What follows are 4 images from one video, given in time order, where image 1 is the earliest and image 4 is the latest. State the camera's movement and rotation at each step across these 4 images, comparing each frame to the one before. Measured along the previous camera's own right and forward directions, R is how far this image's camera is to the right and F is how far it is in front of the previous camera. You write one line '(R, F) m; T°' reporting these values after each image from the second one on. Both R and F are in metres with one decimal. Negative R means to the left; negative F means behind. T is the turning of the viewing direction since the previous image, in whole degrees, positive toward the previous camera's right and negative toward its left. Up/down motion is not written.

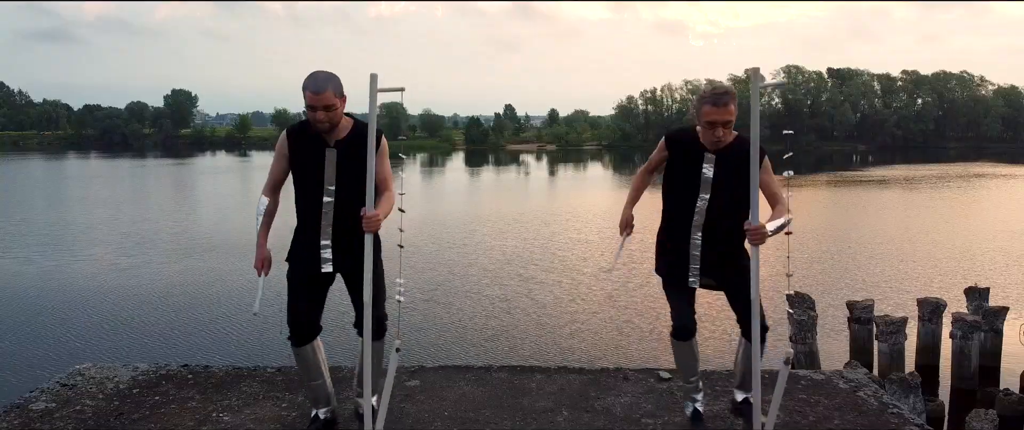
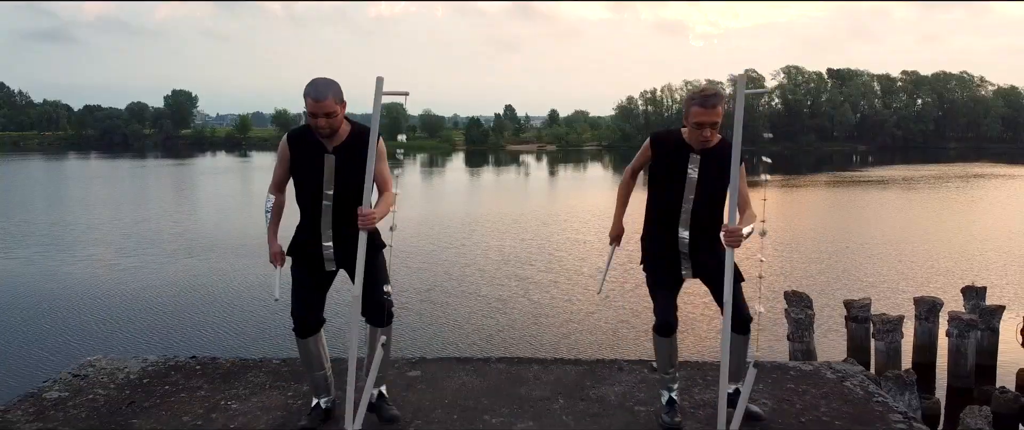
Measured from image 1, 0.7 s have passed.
(0.0, -0.1) m; 0°
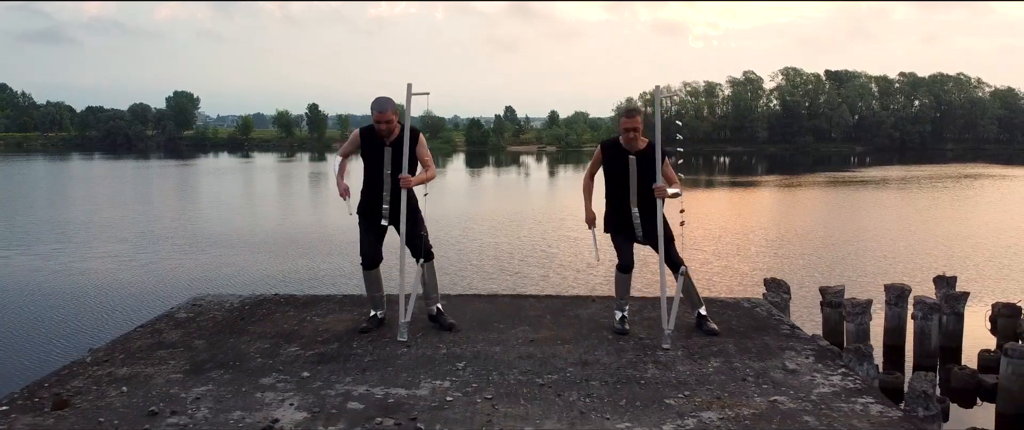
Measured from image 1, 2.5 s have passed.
(0.0, -1.2) m; 0°
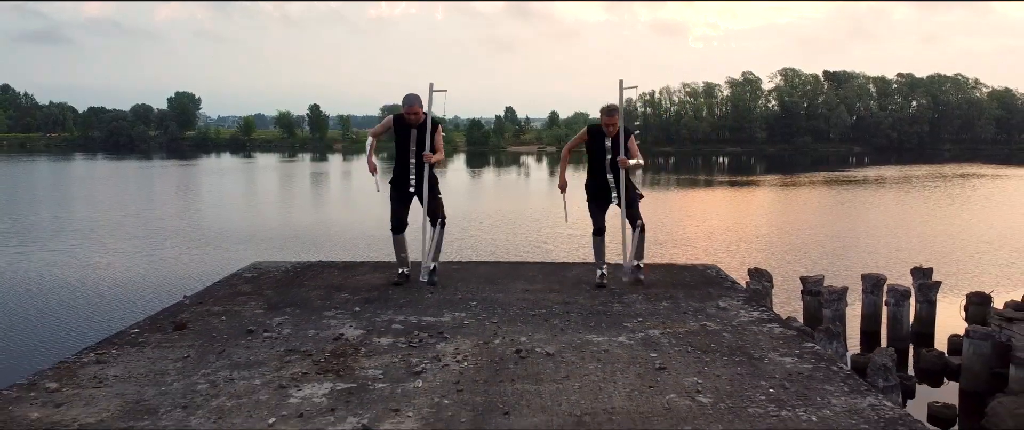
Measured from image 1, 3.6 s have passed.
(0.0, -1.1) m; 0°
